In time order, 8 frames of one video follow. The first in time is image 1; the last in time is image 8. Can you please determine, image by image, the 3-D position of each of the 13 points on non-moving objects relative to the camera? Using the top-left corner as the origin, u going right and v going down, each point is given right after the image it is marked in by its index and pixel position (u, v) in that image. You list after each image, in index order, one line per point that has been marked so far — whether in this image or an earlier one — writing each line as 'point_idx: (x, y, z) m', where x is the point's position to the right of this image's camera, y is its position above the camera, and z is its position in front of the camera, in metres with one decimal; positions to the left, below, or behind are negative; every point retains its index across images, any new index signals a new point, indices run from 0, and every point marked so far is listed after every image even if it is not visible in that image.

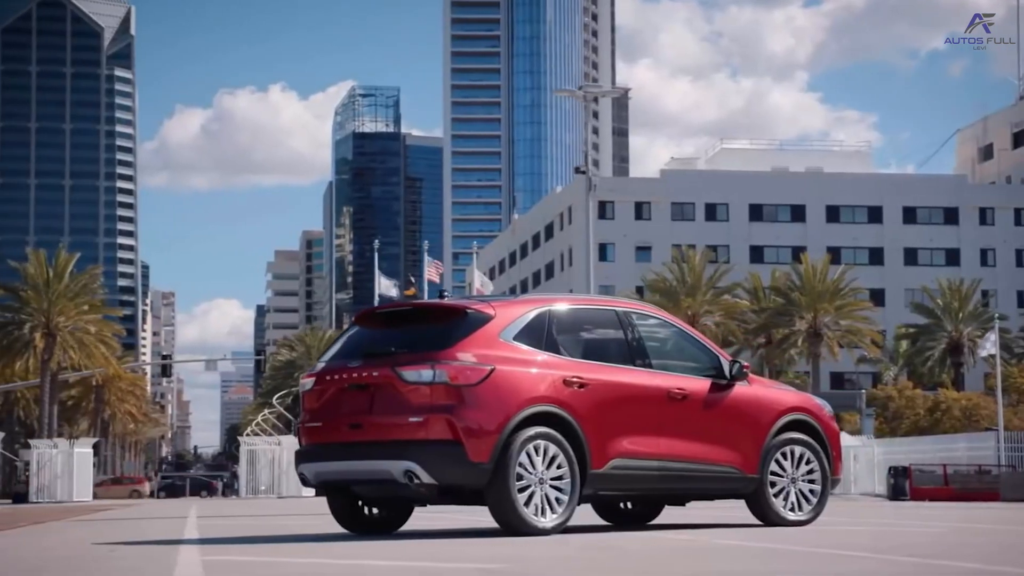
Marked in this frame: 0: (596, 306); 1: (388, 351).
0: (+0.5, -0.1, +10.6) m
1: (-0.7, -0.4, +9.8) m
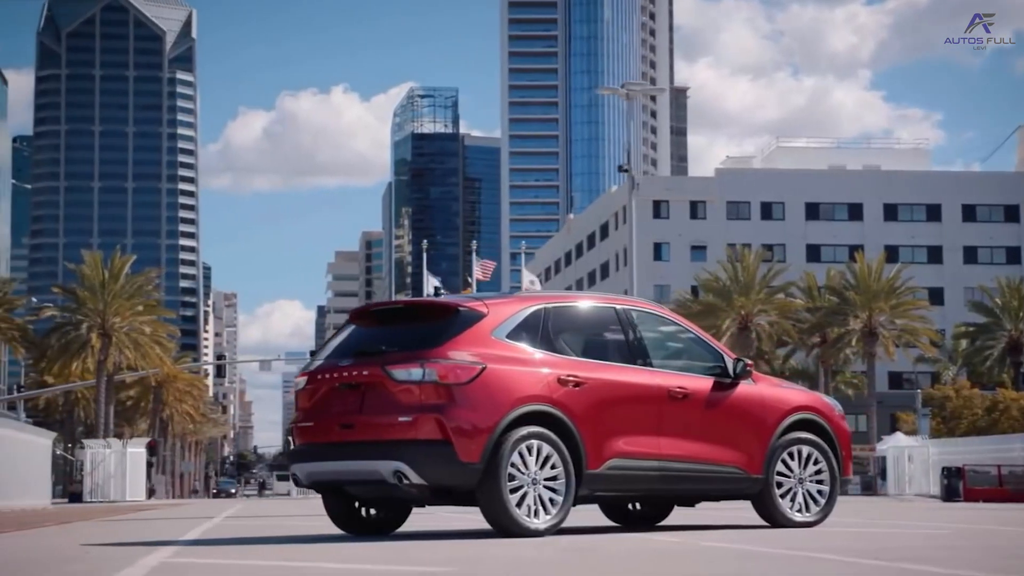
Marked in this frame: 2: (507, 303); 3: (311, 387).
0: (+0.5, -0.1, +10.4) m
1: (-0.8, -0.4, +9.7) m
2: (-0.1, -0.1, +10.0) m
3: (-1.2, -0.6, +10.0) m
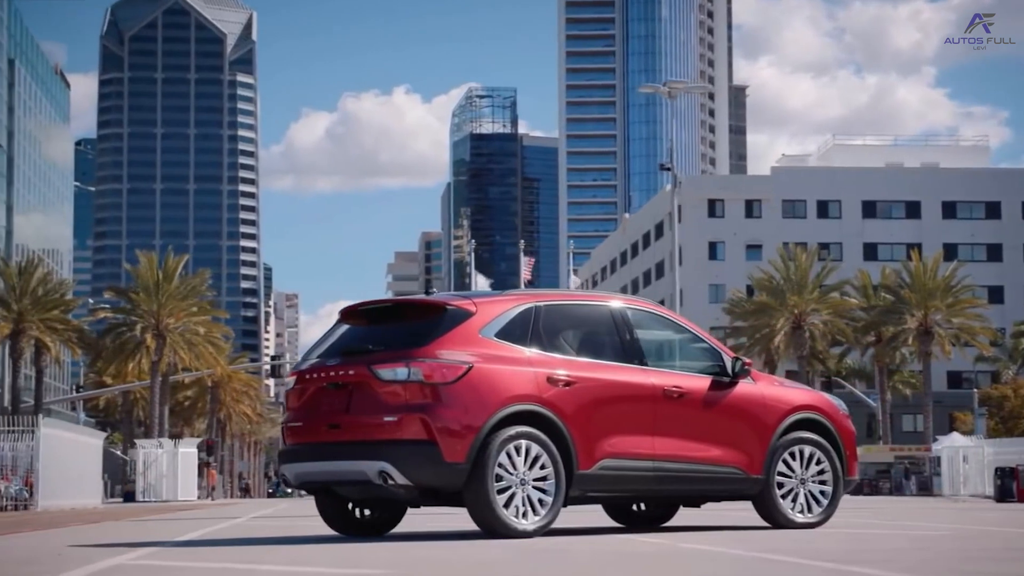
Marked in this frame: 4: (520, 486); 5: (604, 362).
0: (+0.5, -0.1, +10.3) m
1: (-0.8, -0.4, +9.6) m
2: (-0.1, -0.1, +9.9) m
3: (-1.3, -0.6, +9.9) m
4: (0.0, -1.1, +9.5) m
5: (+0.6, -0.5, +10.1) m
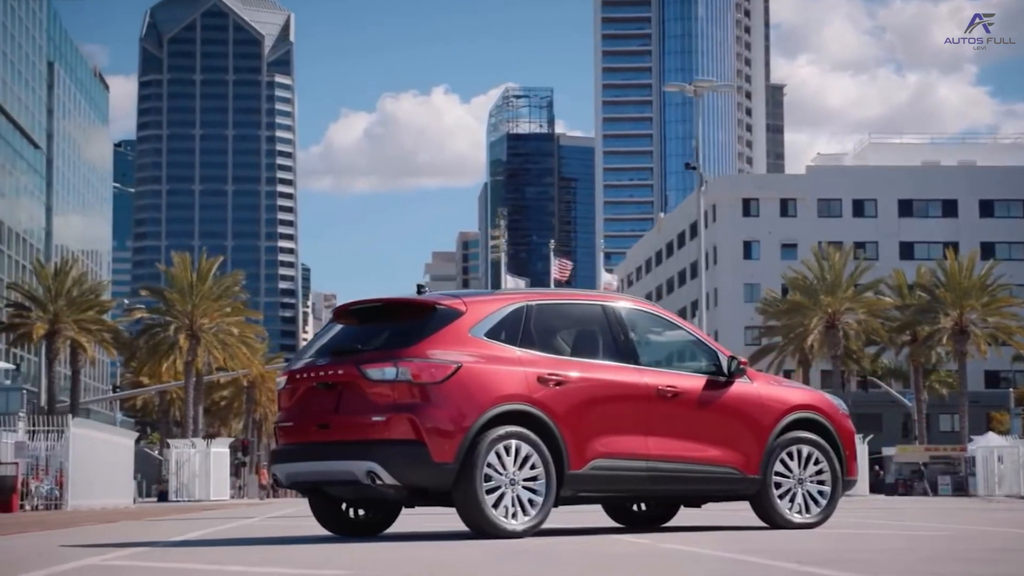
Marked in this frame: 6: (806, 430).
0: (+0.4, -0.1, +10.3) m
1: (-0.9, -0.3, +9.6) m
2: (-0.2, -0.1, +9.8) m
3: (-1.3, -0.6, +9.9) m
4: (0.0, -1.1, +9.4) m
5: (+0.5, -0.5, +10.0) m
6: (+2.0, -0.9, +11.0) m
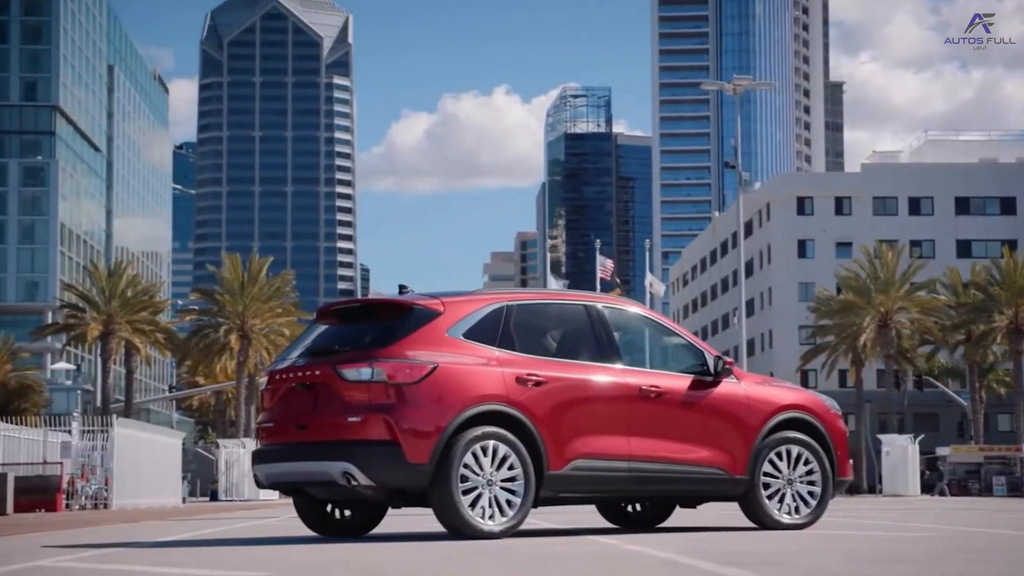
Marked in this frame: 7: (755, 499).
0: (+0.3, -0.1, +10.2) m
1: (-1.0, -0.4, +9.6) m
2: (-0.3, -0.1, +9.8) m
3: (-1.4, -0.6, +9.9) m
4: (-0.1, -1.1, +9.4) m
5: (+0.4, -0.5, +10.0) m
6: (+1.9, -0.9, +10.9) m
7: (+1.6, -1.4, +10.6) m
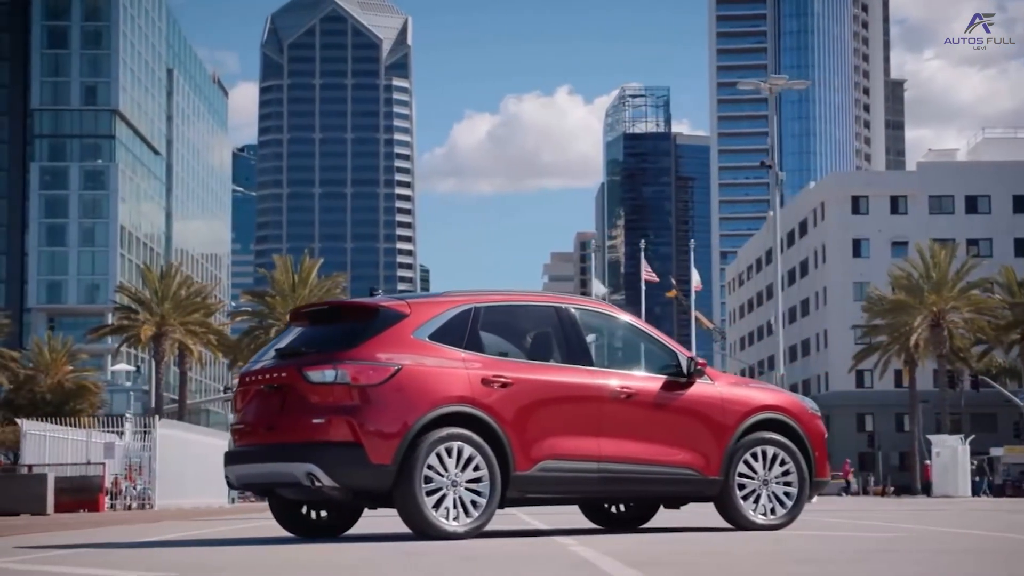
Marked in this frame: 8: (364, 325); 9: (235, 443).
0: (+0.1, -0.1, +10.3) m
1: (-1.2, -0.4, +9.7) m
2: (-0.5, -0.1, +9.9) m
3: (-1.6, -0.6, +10.0) m
4: (-0.3, -1.1, +9.5) m
5: (+0.2, -0.5, +10.0) m
6: (+1.7, -0.9, +10.9) m
7: (+1.4, -1.4, +10.6) m
8: (-0.9, -0.2, +9.7) m
9: (-1.7, -0.9, +10.1) m
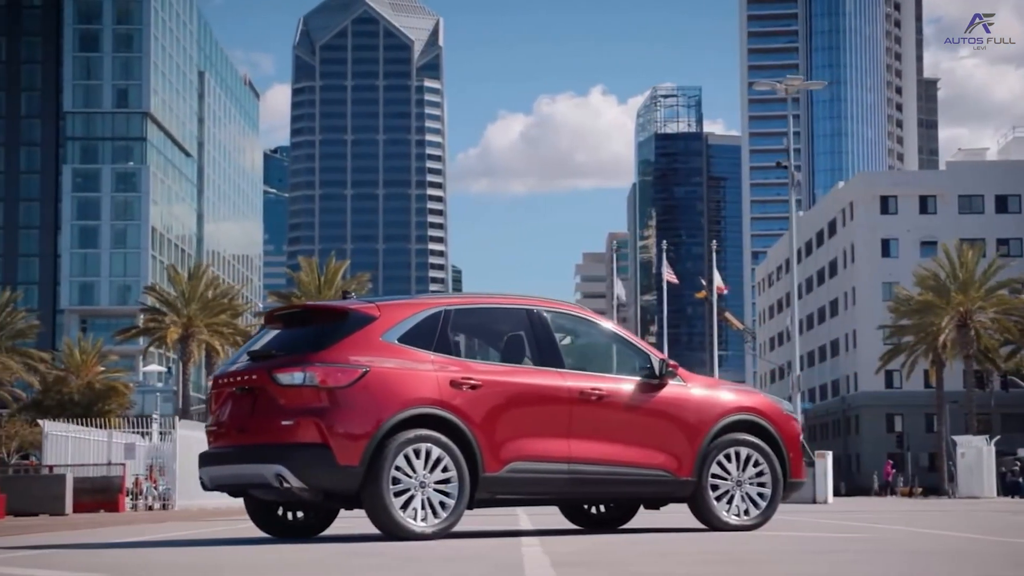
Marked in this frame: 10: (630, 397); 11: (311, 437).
0: (0.0, -0.1, +10.4) m
1: (-1.4, -0.4, +9.8) m
2: (-0.7, -0.1, +10.0) m
3: (-1.8, -0.6, +10.1) m
4: (-0.5, -1.2, +9.5) m
5: (0.0, -0.5, +10.1) m
6: (+1.6, -1.0, +11.0) m
7: (+1.2, -1.4, +10.6) m
8: (-1.0, -0.2, +9.8) m
9: (-1.9, -1.0, +10.2) m
10: (+0.7, -0.7, +10.4) m
11: (-1.1, -0.8, +9.4) m
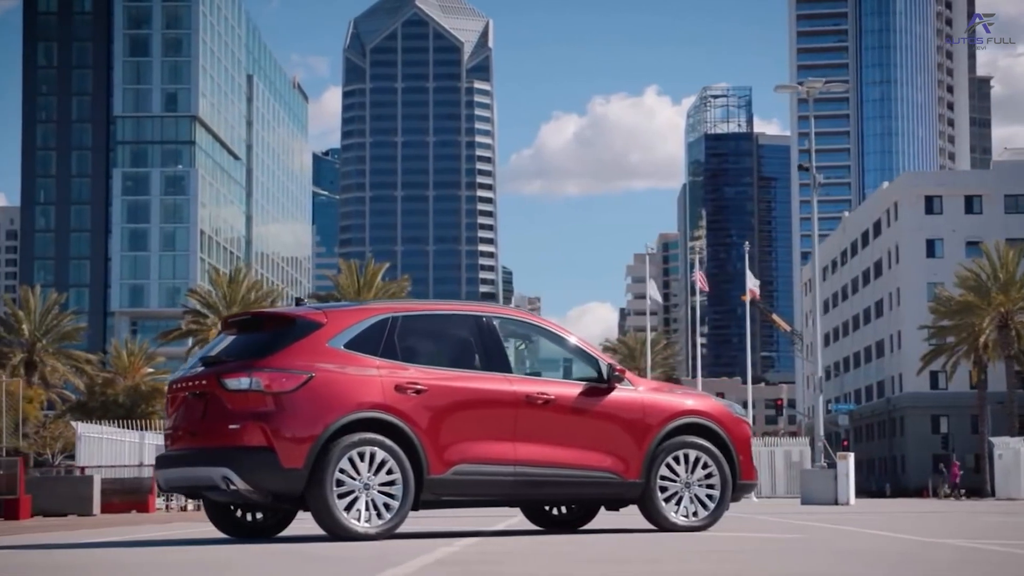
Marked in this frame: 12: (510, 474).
0: (-0.4, -0.2, +10.6) m
1: (-1.7, -0.4, +10.1) m
2: (-1.0, -0.2, +10.2) m
3: (-2.1, -0.7, +10.4) m
4: (-0.9, -1.2, +9.8) m
5: (-0.3, -0.5, +10.4) m
6: (+1.3, -1.0, +11.2) m
7: (+0.9, -1.4, +10.8) m
8: (-1.4, -0.3, +10.0) m
9: (-2.2, -1.0, +10.5) m
10: (+0.4, -0.7, +10.7) m
11: (-1.5, -0.9, +9.7) m
12: (0.0, -1.1, +10.3) m
